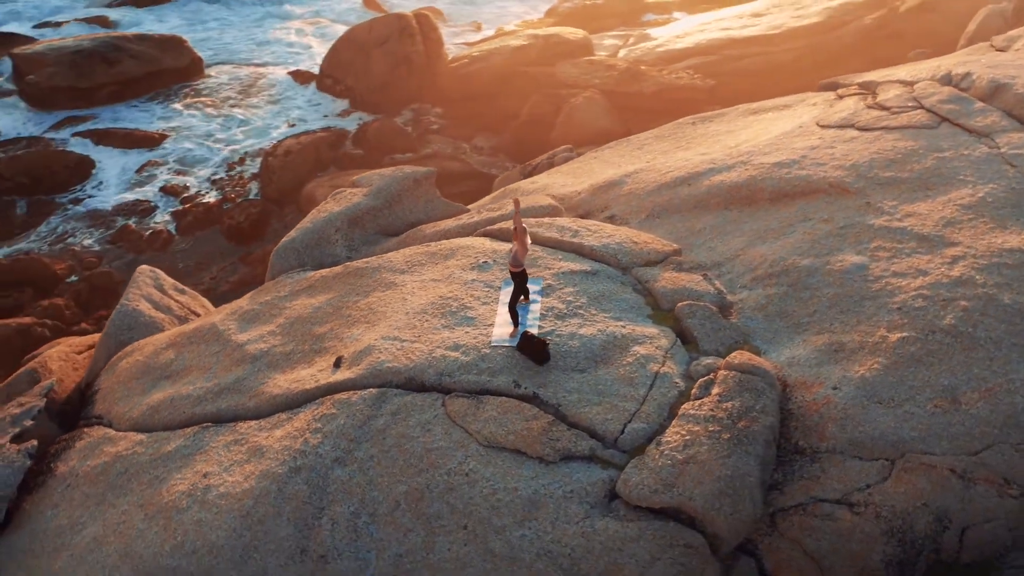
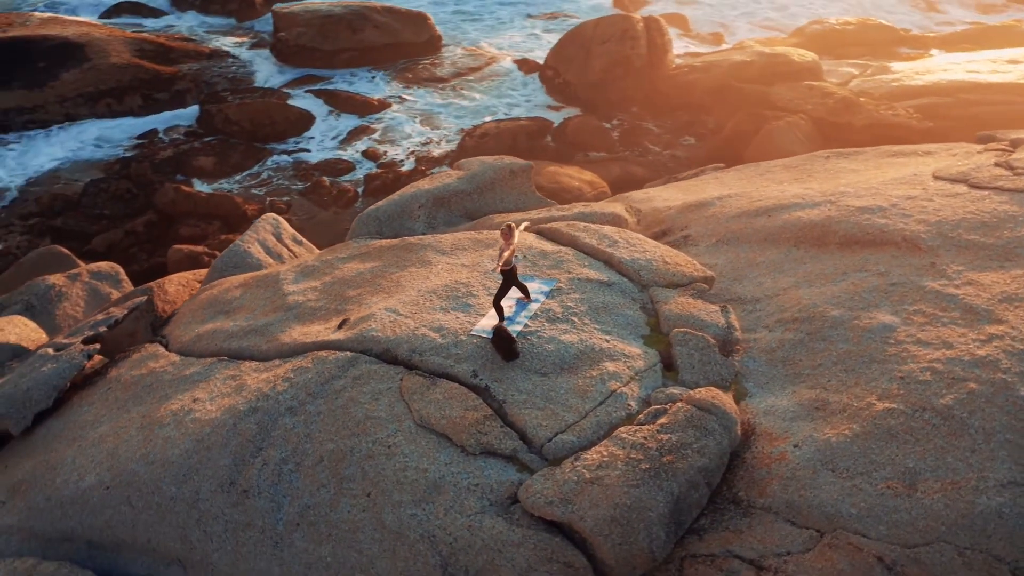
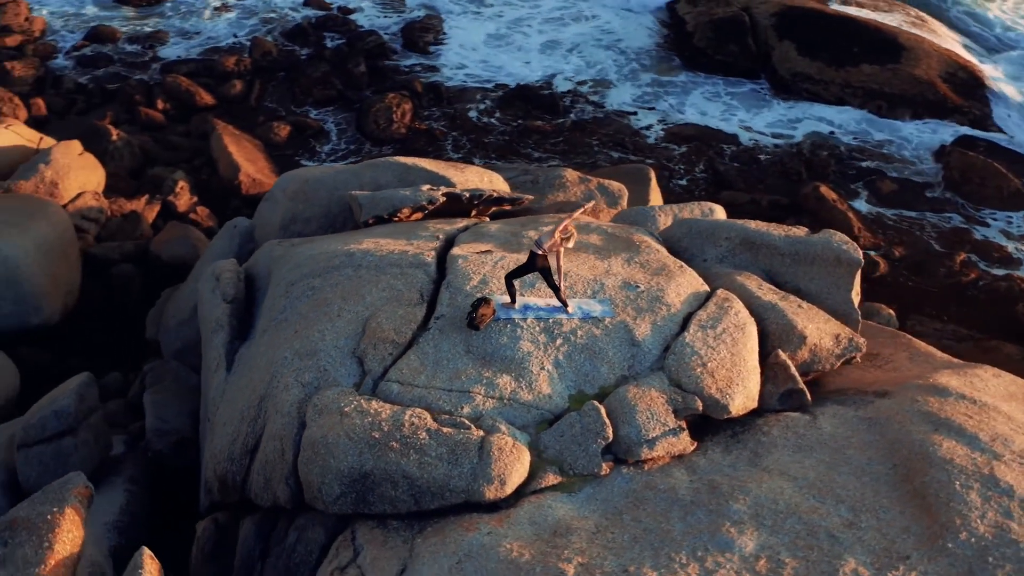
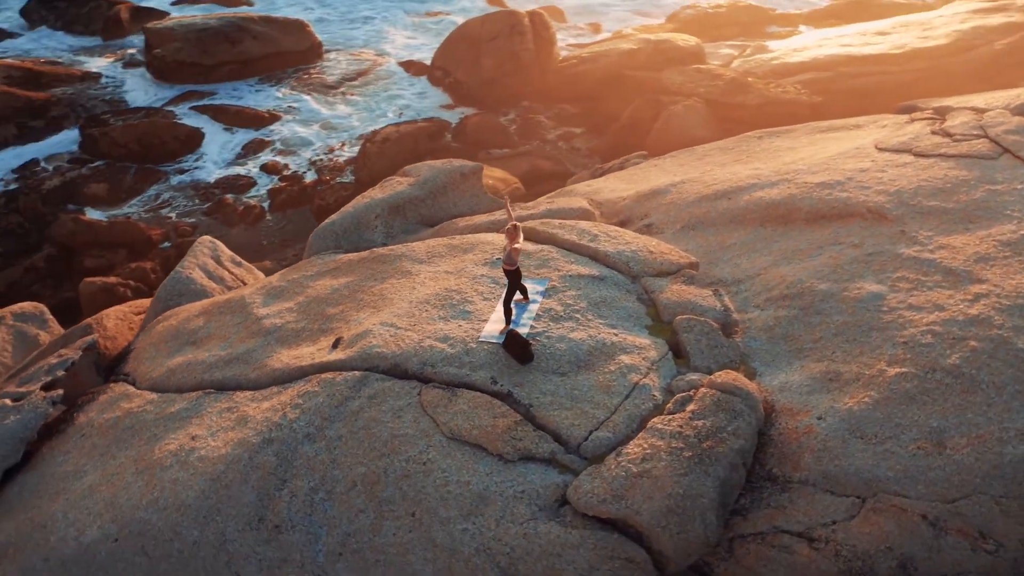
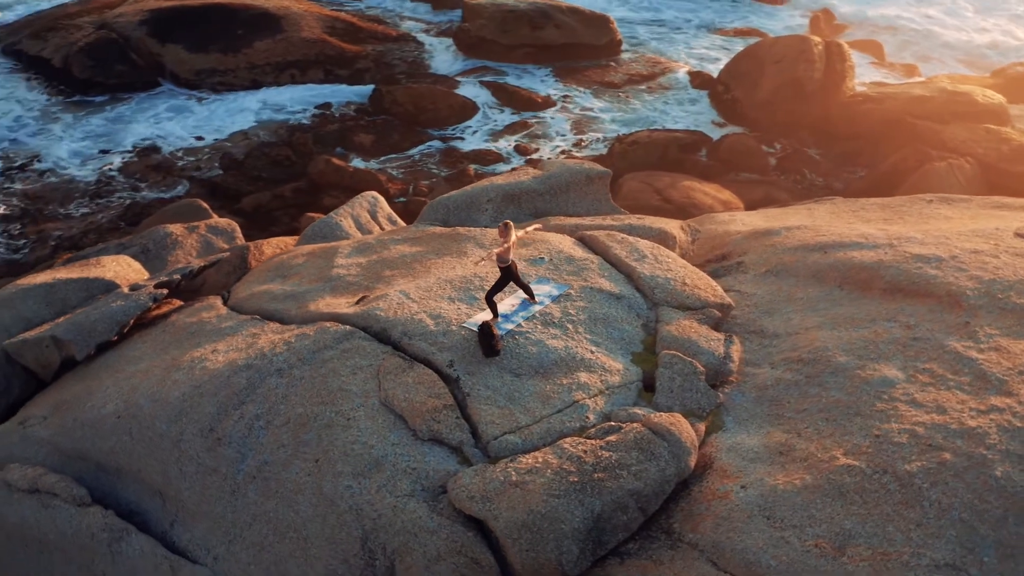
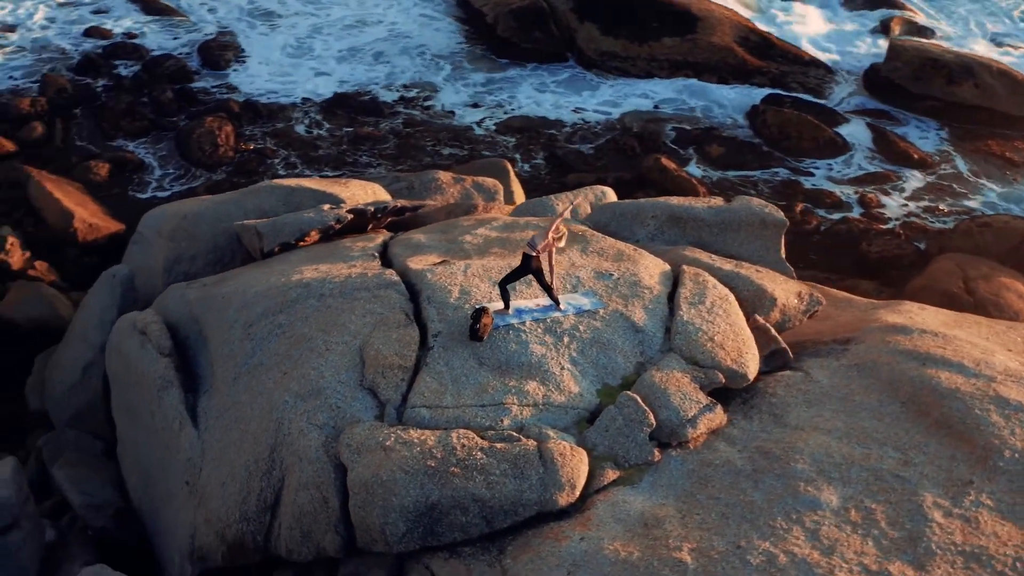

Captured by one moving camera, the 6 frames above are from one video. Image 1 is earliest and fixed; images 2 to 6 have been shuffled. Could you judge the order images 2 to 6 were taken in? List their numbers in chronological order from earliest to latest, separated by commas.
4, 2, 5, 6, 3
